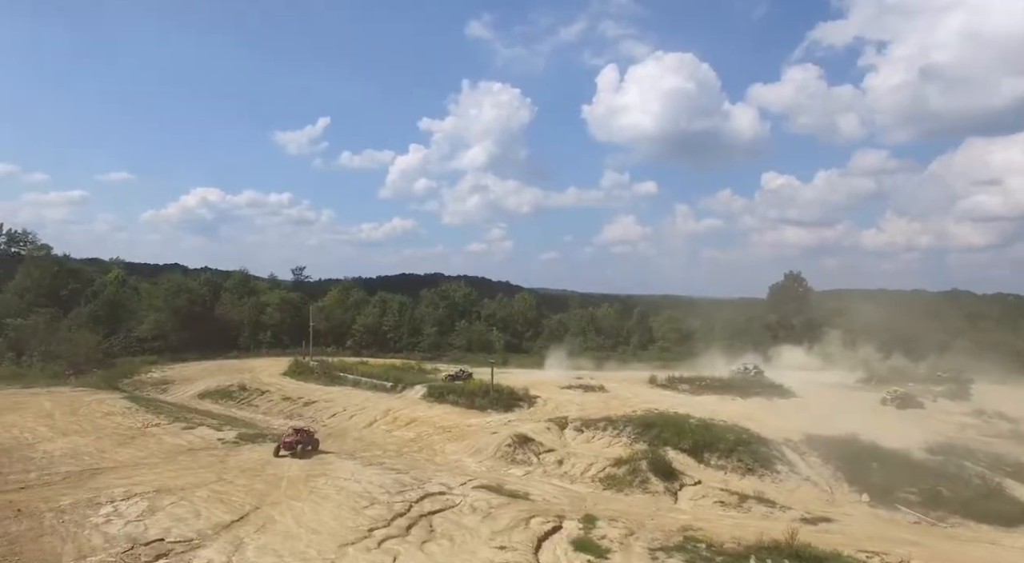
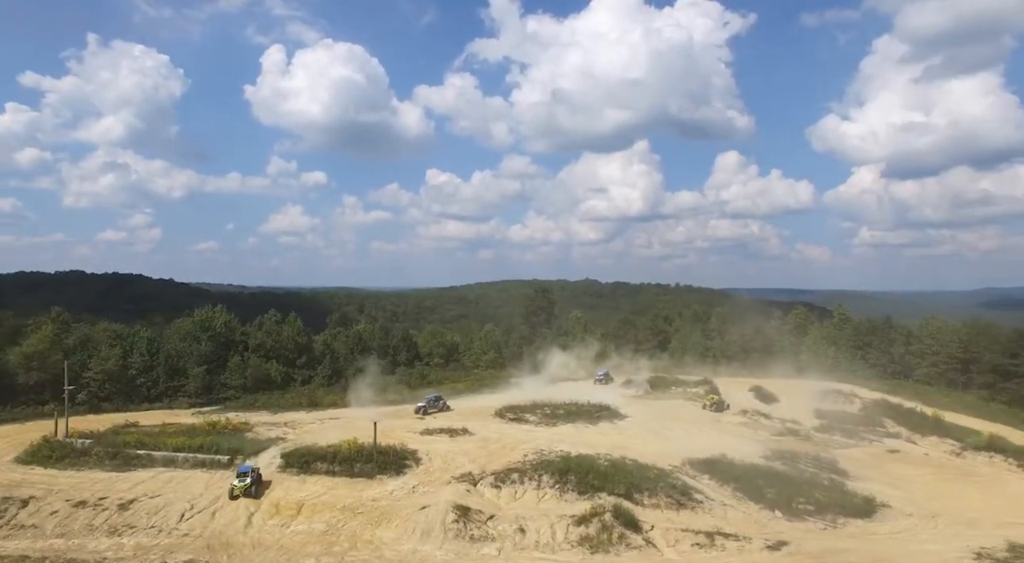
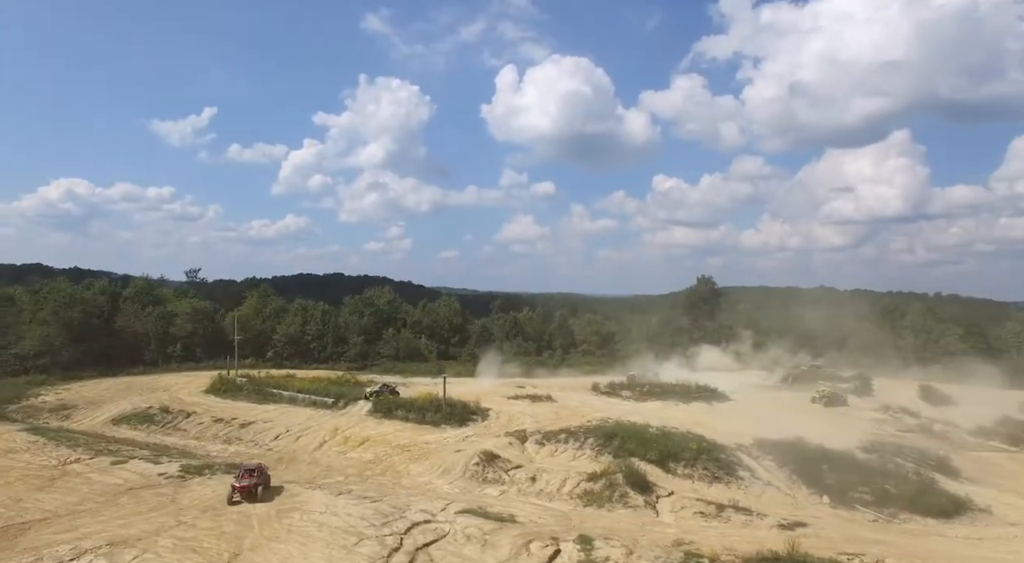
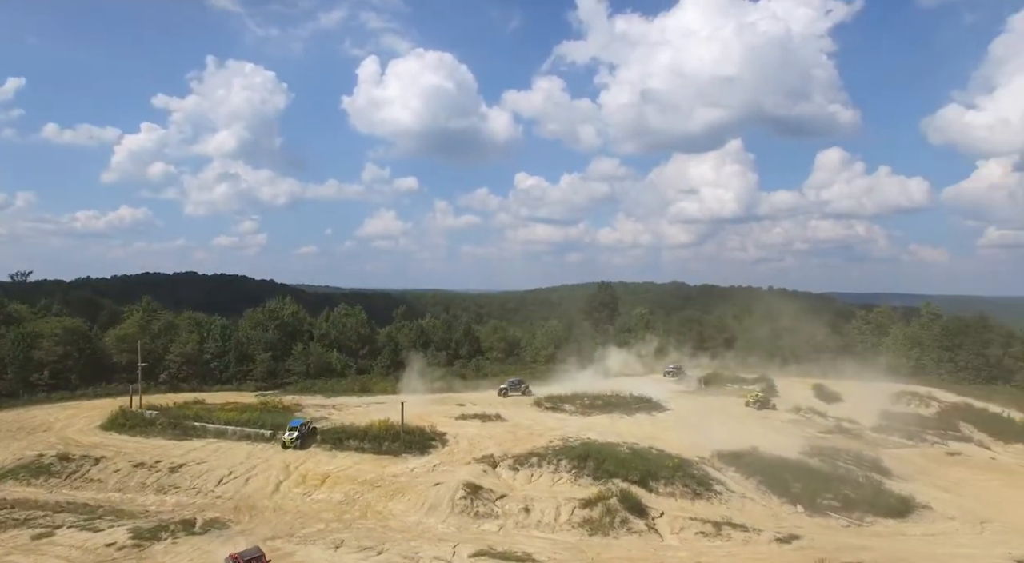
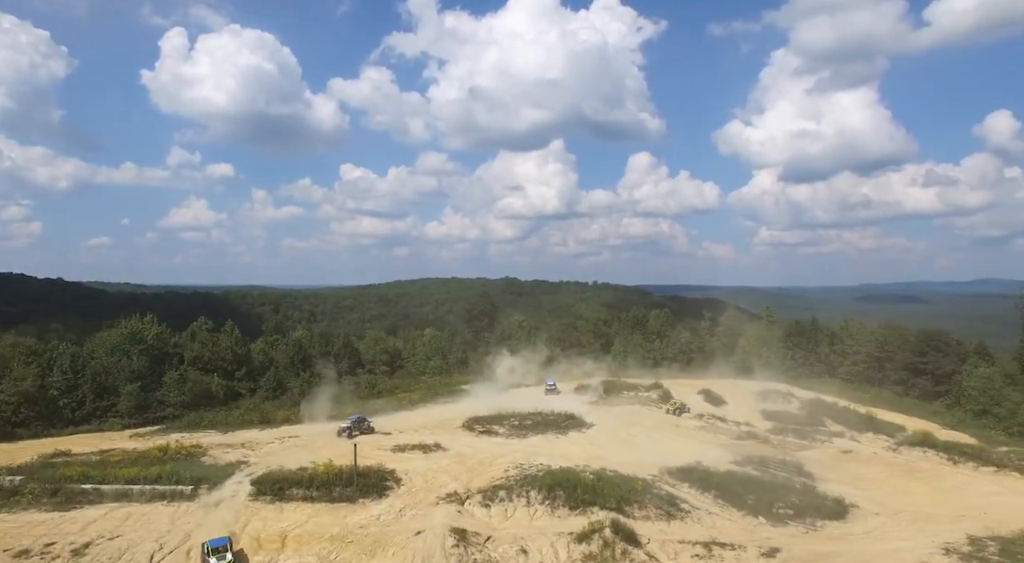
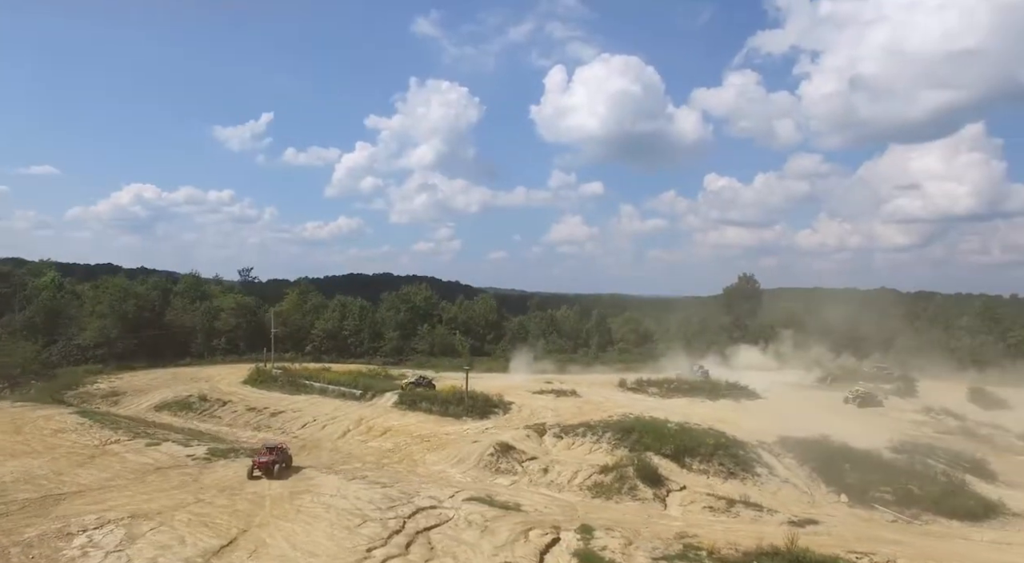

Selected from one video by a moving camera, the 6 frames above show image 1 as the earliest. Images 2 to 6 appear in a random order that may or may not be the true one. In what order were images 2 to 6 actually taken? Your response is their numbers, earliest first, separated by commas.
6, 3, 4, 2, 5
